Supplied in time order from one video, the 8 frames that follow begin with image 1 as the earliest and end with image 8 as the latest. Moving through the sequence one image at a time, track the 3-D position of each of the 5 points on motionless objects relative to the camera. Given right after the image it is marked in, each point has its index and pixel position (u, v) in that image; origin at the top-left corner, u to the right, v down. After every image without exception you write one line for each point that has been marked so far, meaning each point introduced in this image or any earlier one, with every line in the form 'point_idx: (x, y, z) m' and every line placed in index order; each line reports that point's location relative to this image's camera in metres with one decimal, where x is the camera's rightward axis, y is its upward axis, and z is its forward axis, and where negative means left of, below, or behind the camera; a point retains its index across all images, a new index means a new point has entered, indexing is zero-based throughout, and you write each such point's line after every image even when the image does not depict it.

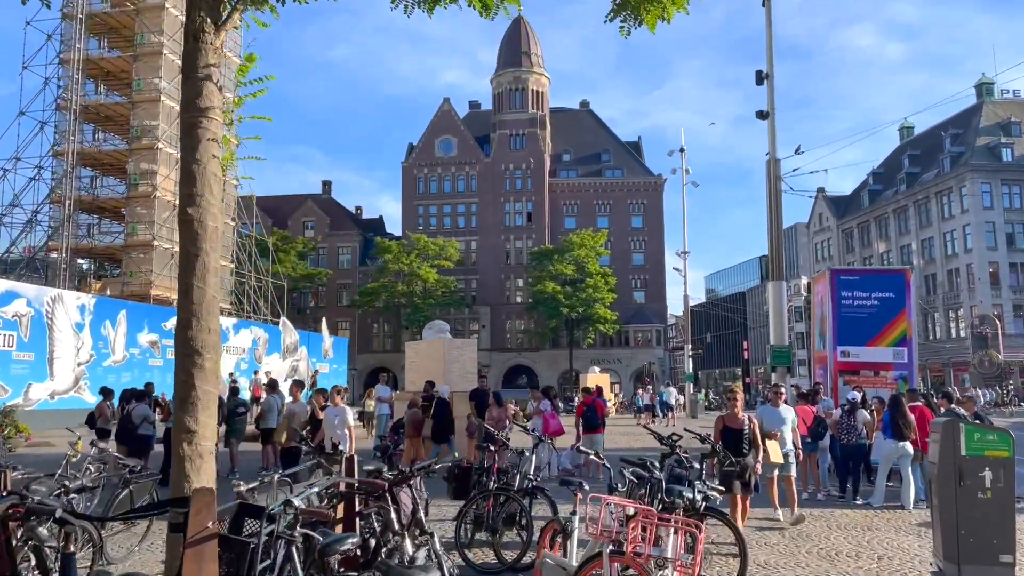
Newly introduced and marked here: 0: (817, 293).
0: (+6.9, -0.1, +17.6) m
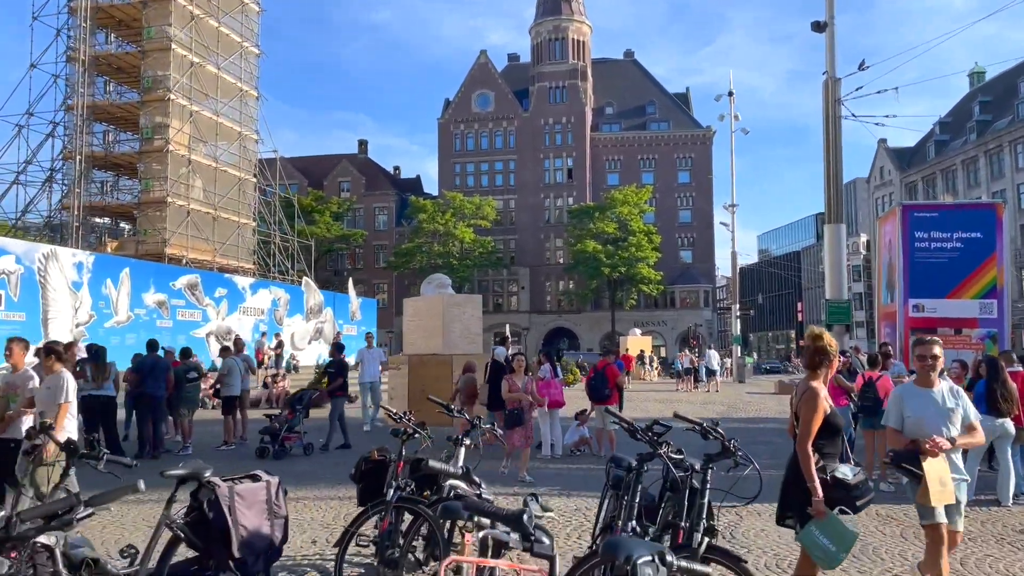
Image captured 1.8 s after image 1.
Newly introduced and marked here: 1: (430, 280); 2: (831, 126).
0: (+7.0, +1.0, +14.7) m
1: (-1.8, +0.2, +17.2) m
2: (+6.9, +3.6, +17.1) m
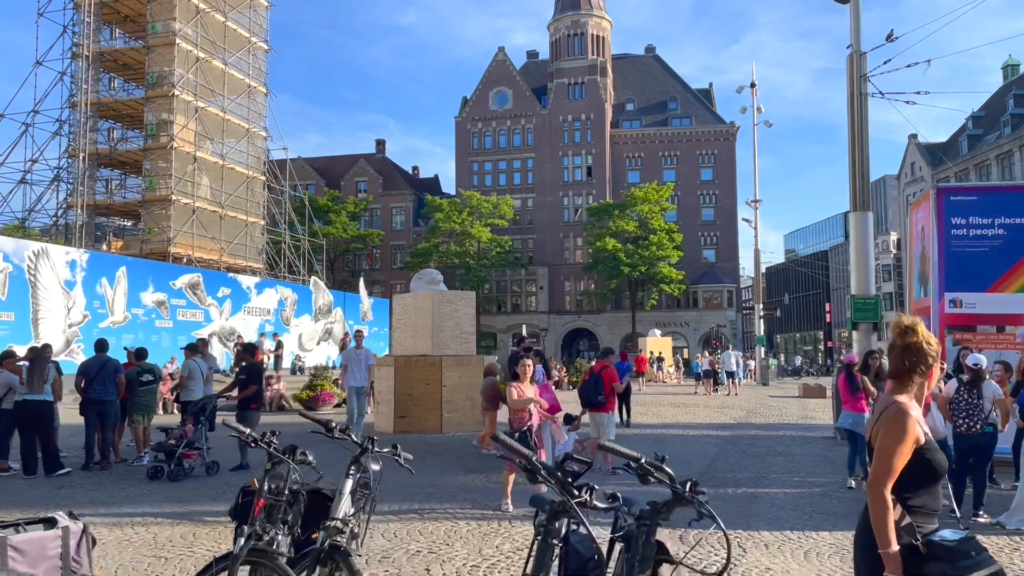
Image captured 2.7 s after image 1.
0: (+6.8, +1.1, +13.2) m
1: (-1.9, +0.3, +16.0) m
2: (+6.8, +3.7, +15.6) m
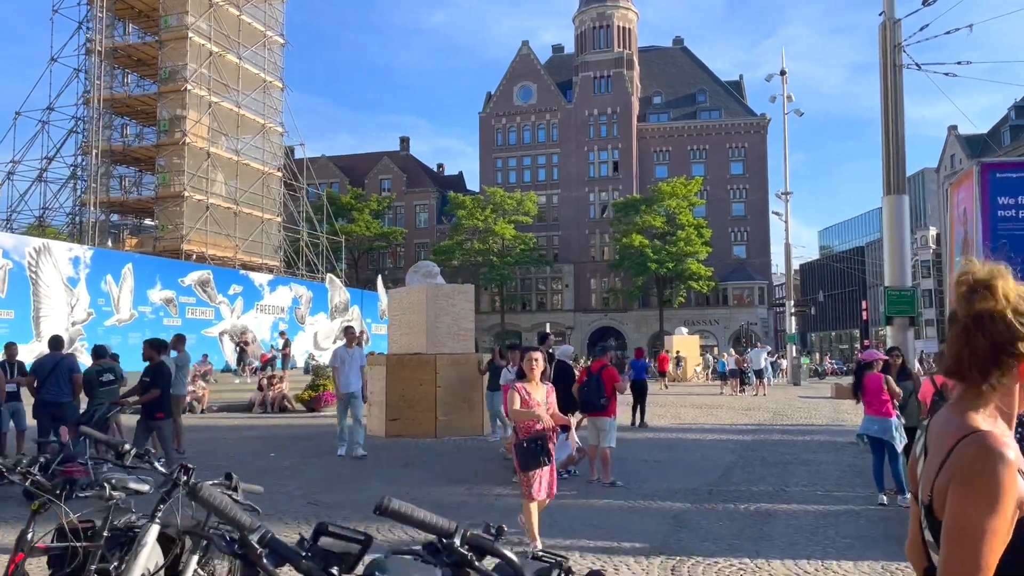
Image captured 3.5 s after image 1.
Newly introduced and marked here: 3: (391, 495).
0: (+6.7, +1.2, +11.8) m
1: (-1.8, +0.4, +14.9) m
2: (+6.8, +3.8, +14.2) m
3: (-1.4, -2.4, +8.9) m
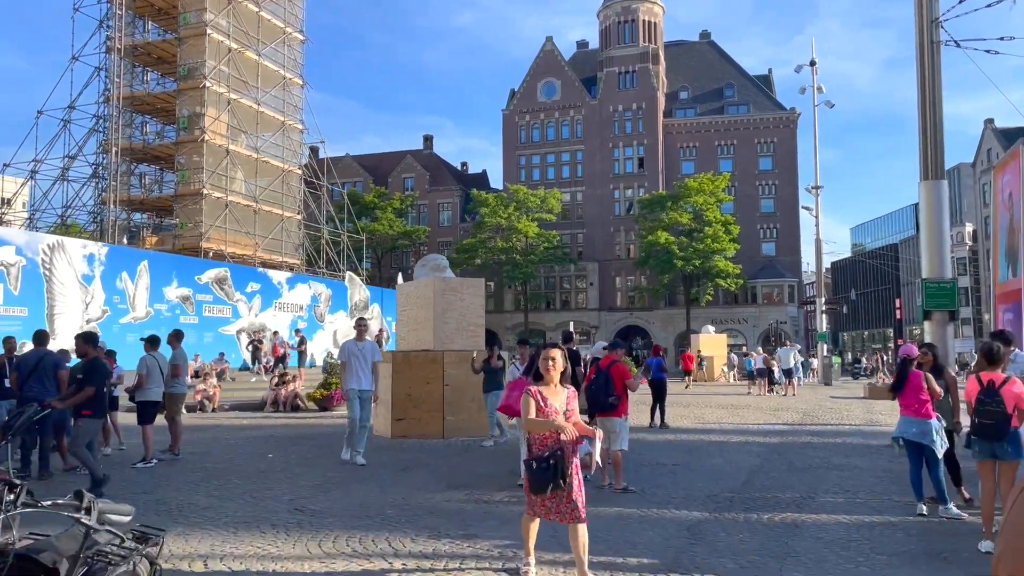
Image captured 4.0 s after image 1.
0: (+6.8, +1.4, +10.8) m
1: (-1.6, +0.5, +14.3) m
2: (+7.0, +4.0, +13.2) m
3: (-1.3, -2.3, +8.2) m
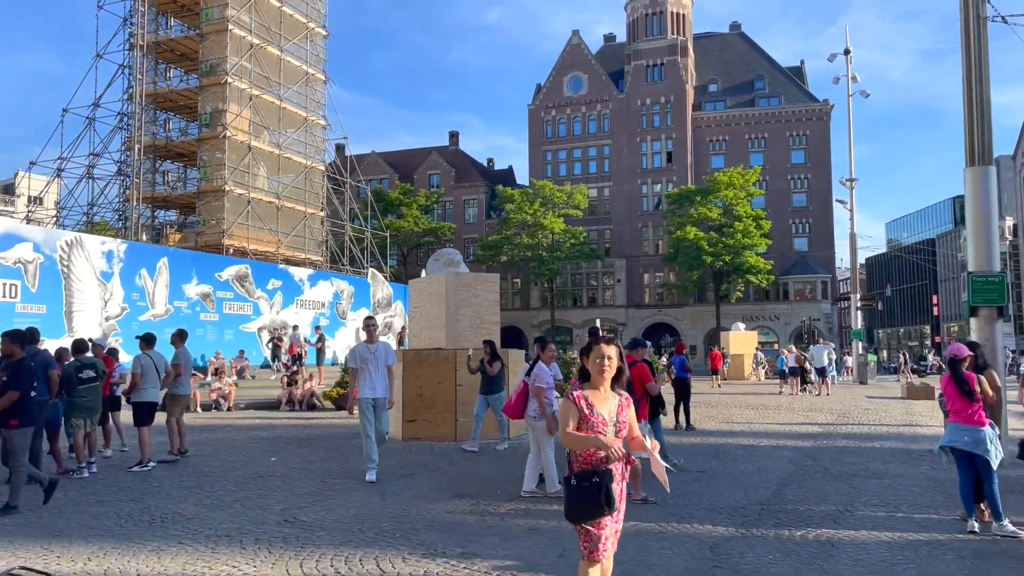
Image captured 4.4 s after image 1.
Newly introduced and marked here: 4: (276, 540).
0: (+7.0, +1.4, +9.9) m
1: (-1.3, +0.6, +13.7) m
2: (+7.3, +4.1, +12.3) m
3: (-1.3, -2.2, +7.7) m
4: (-2.0, -2.1, +6.6) m
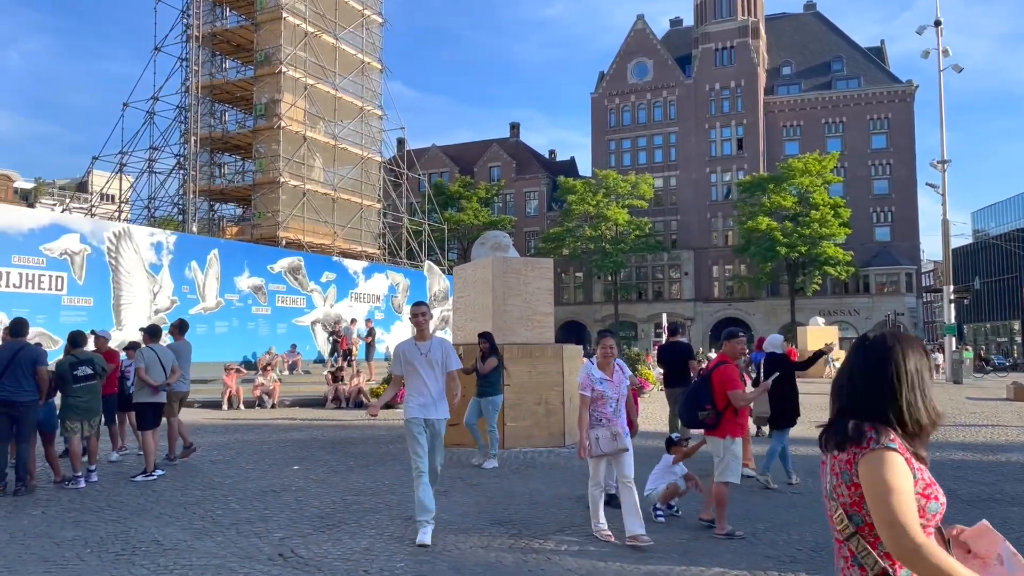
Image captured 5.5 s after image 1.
0: (+7.5, +1.6, +7.7) m
1: (-0.4, +0.8, +12.2) m
2: (+8.0, +4.3, +10.1) m
3: (-0.9, -2.0, +6.2) m
4: (-1.7, -2.0, +5.2) m
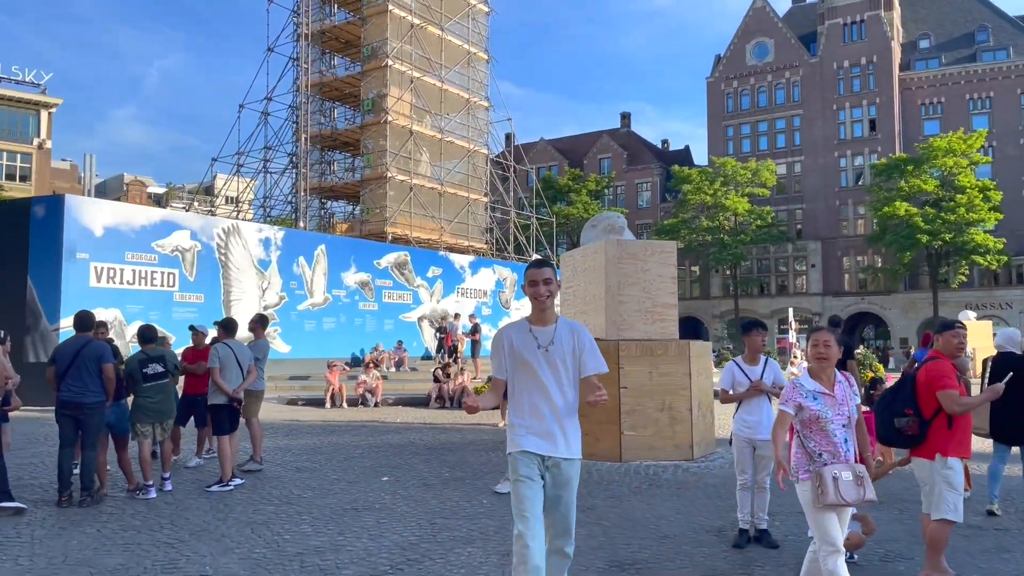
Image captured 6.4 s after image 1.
0: (+8.4, +1.9, +5.2) m
1: (+1.2, +0.9, +10.7) m
2: (+9.2, +4.5, +7.4) m
3: (-0.1, -1.9, +4.8) m
4: (-1.1, -1.9, +4.0) m
